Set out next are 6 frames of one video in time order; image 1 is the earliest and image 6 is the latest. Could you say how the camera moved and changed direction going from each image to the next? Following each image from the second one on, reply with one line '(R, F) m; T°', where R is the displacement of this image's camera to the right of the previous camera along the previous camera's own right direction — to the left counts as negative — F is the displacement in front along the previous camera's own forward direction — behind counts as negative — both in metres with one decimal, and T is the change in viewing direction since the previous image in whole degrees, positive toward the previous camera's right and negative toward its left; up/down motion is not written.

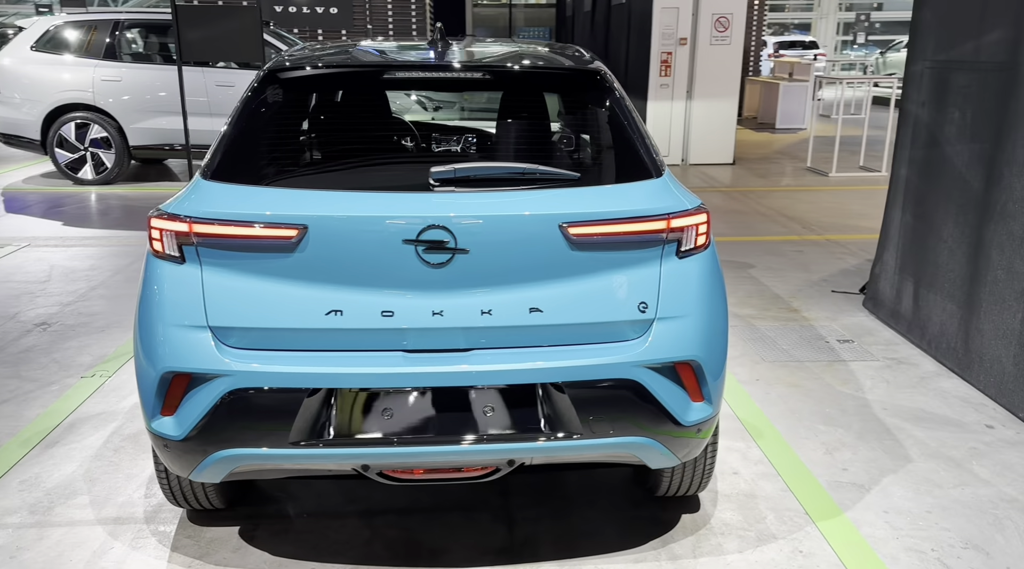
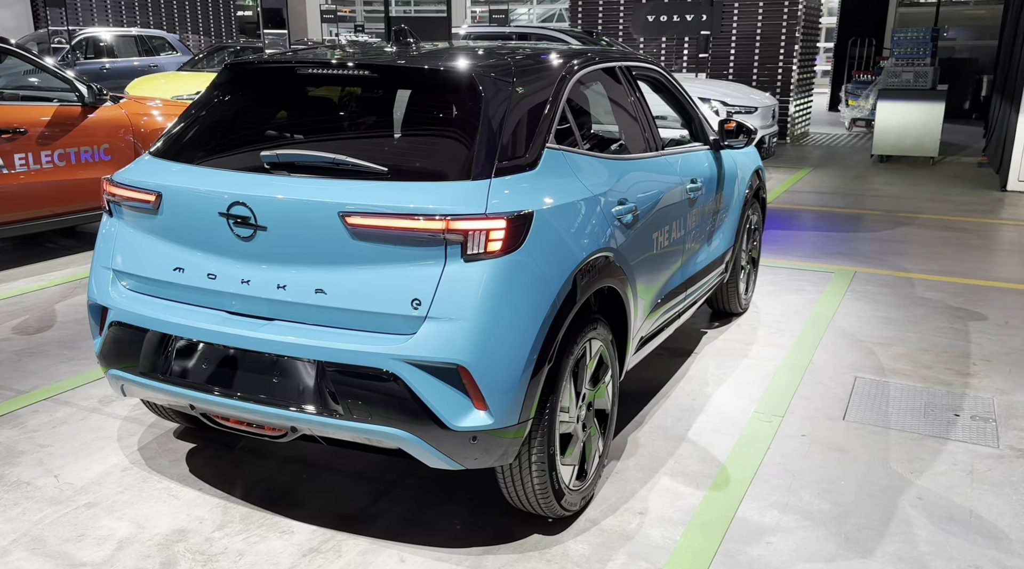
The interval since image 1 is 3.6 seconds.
(+1.7, +0.4) m; -28°
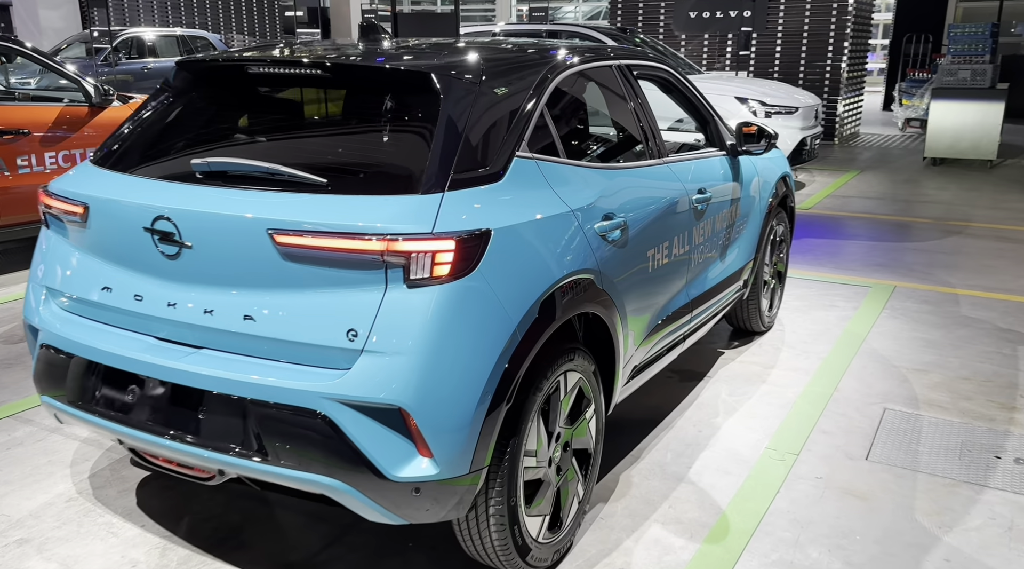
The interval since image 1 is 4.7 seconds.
(+0.2, +0.3) m; -3°
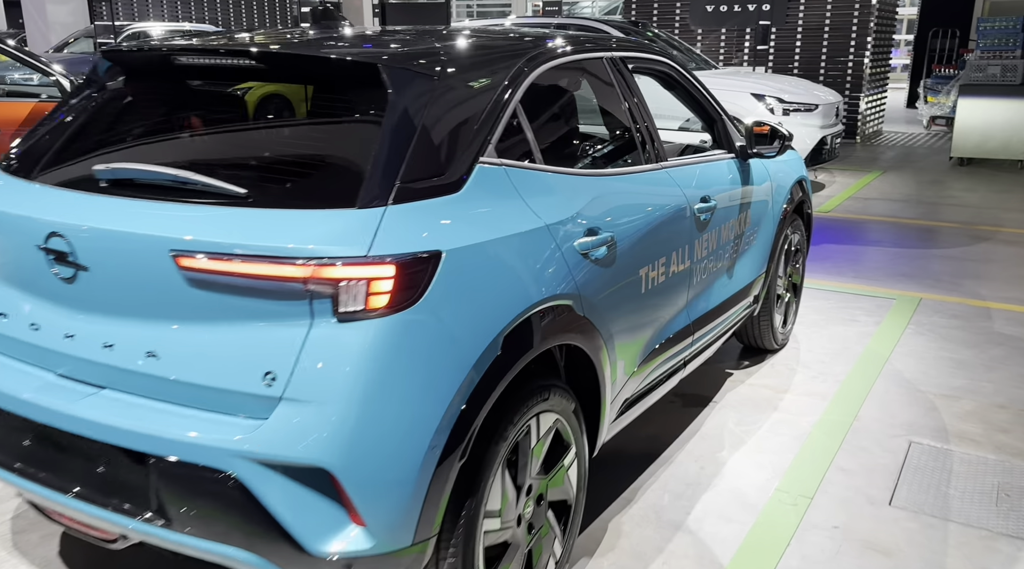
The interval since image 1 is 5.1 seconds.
(+0.1, +0.3) m; -1°
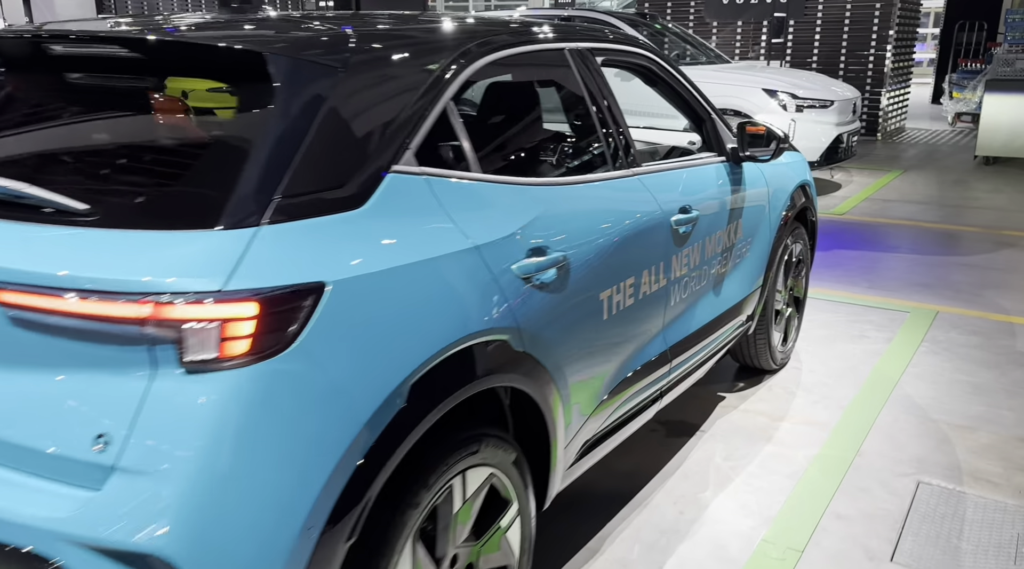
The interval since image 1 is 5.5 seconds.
(+0.2, +0.3) m; -1°
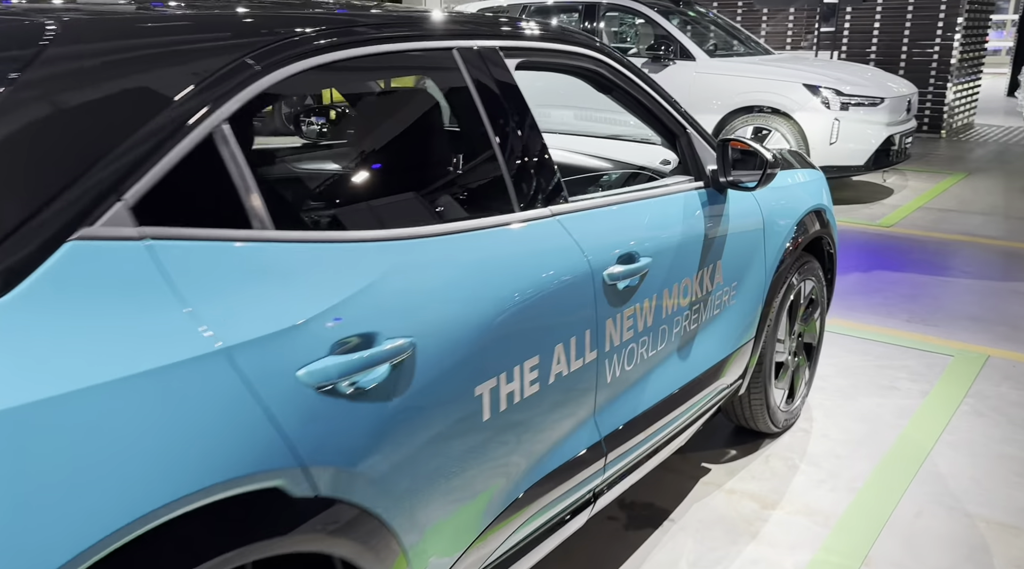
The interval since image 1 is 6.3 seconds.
(+0.4, +0.6) m; -4°
